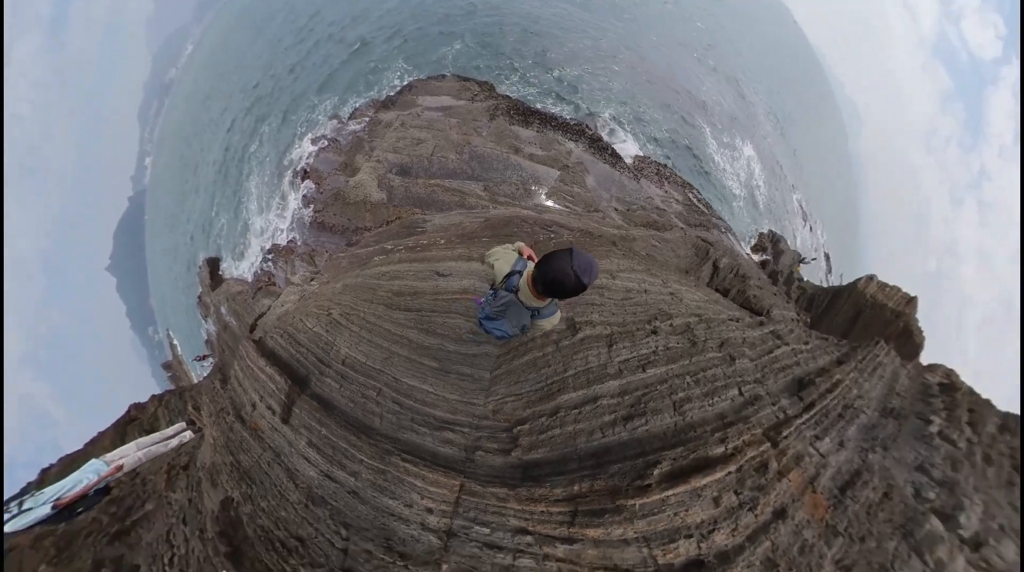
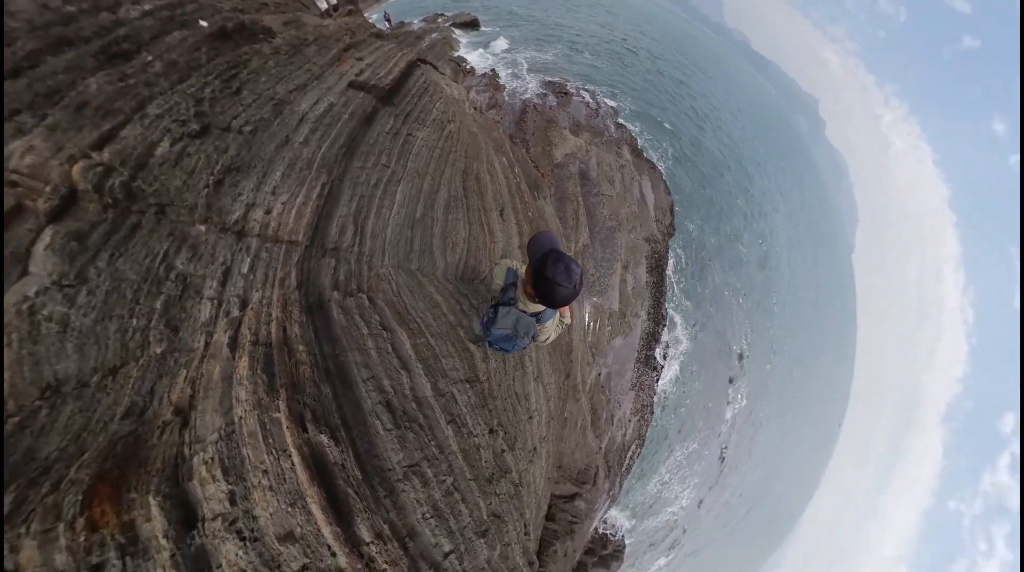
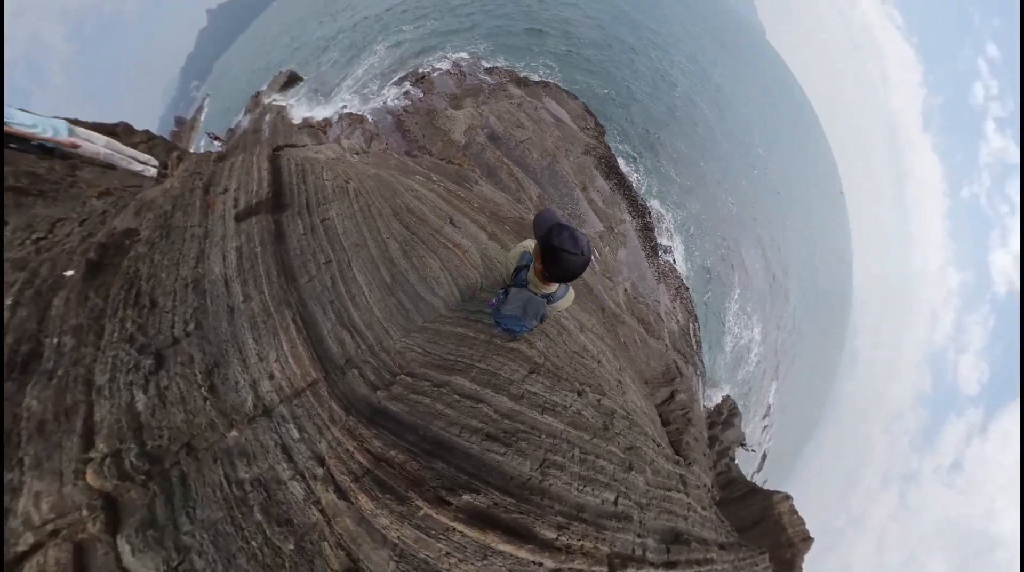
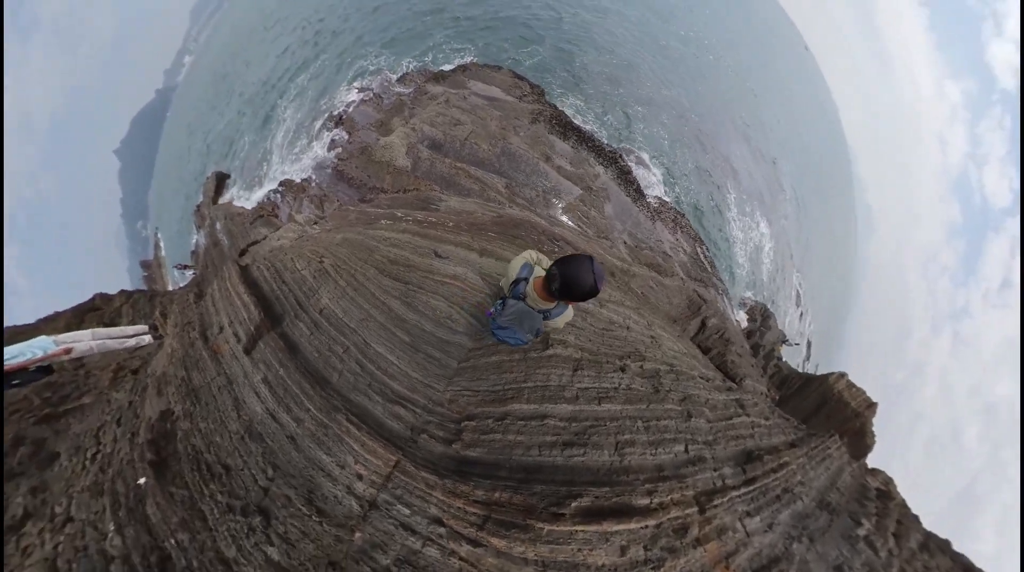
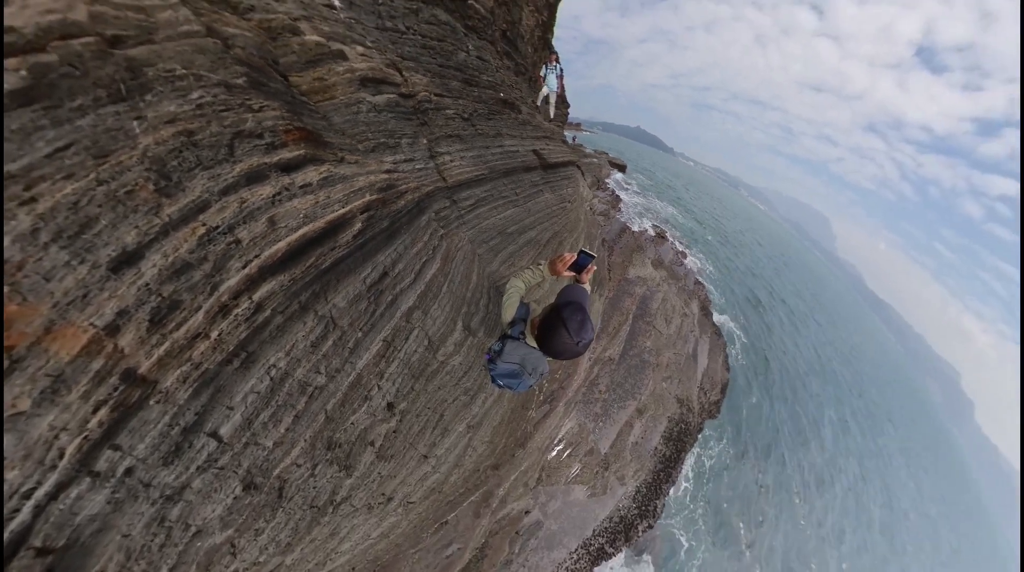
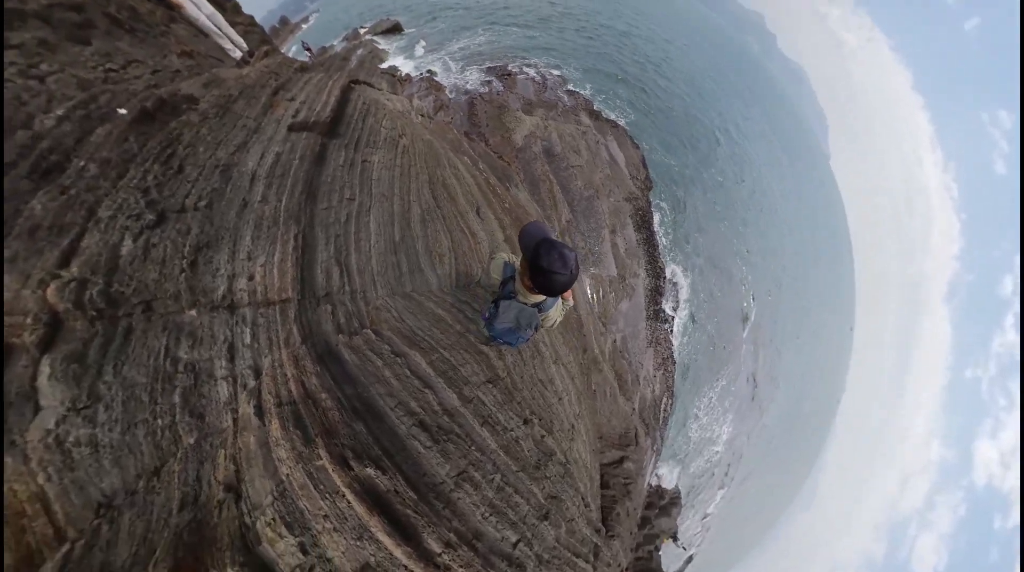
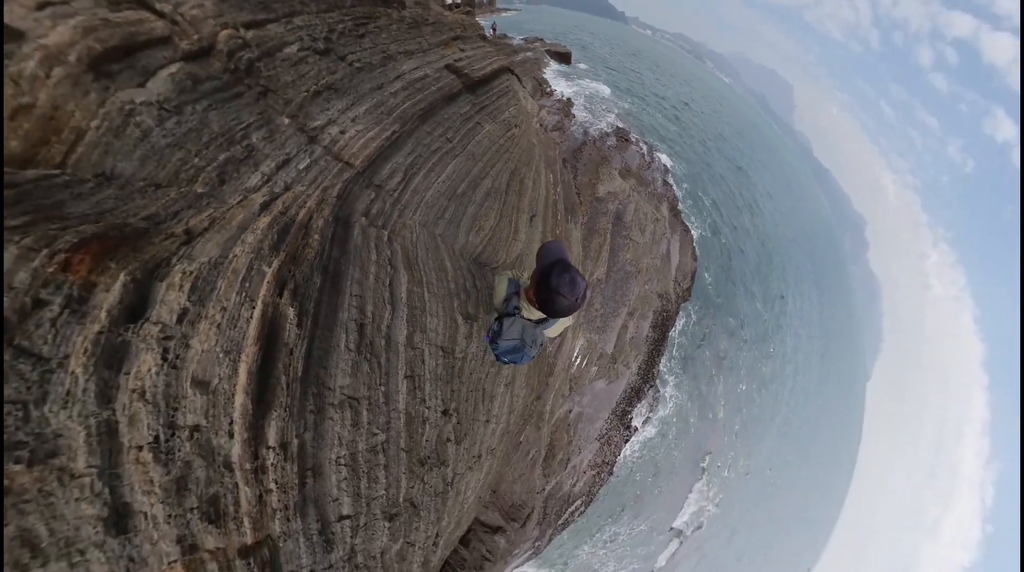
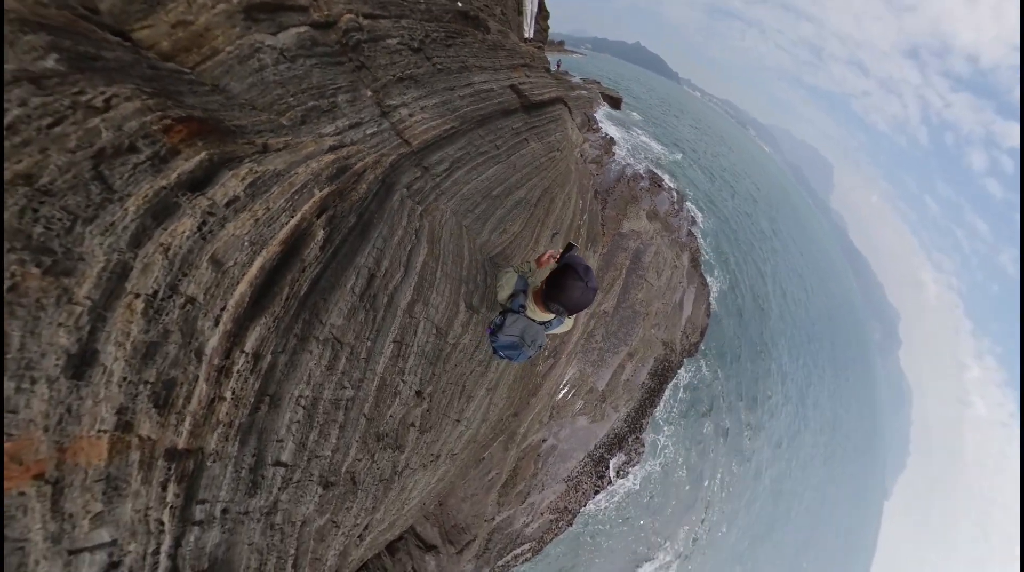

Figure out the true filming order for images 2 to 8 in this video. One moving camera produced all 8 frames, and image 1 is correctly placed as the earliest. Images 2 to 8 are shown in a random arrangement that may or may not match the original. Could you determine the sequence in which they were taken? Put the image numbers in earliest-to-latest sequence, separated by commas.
4, 3, 6, 2, 7, 8, 5
